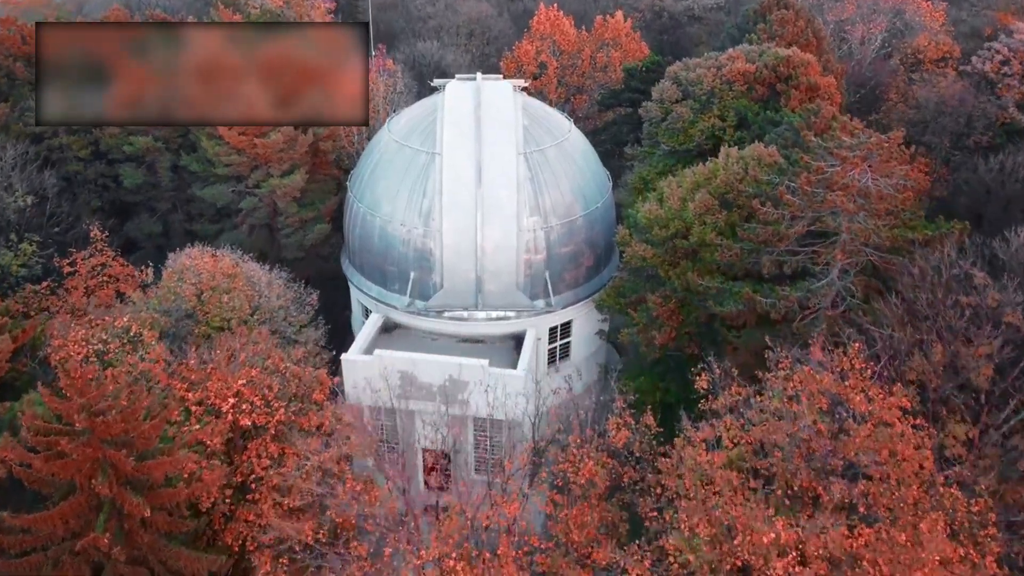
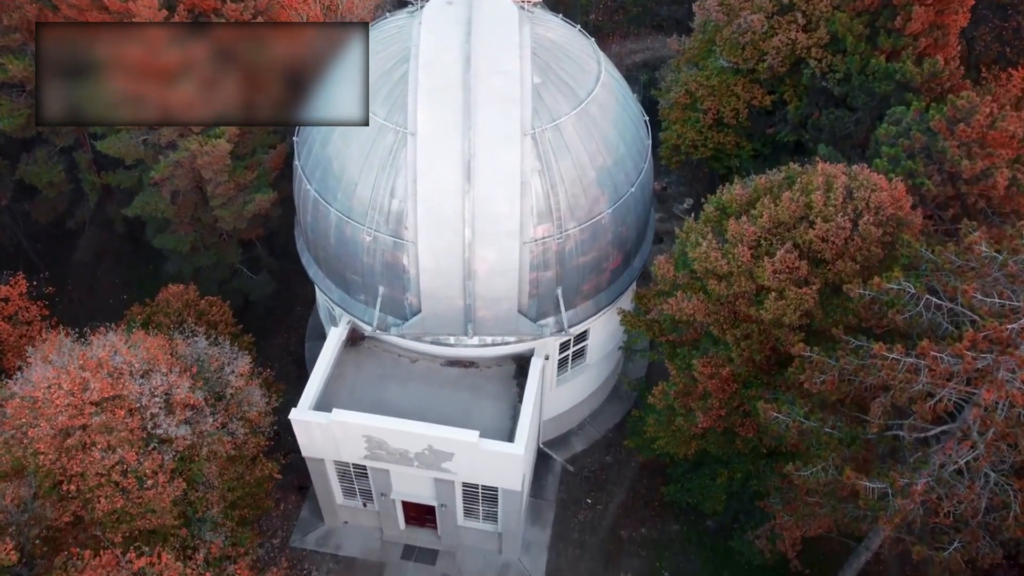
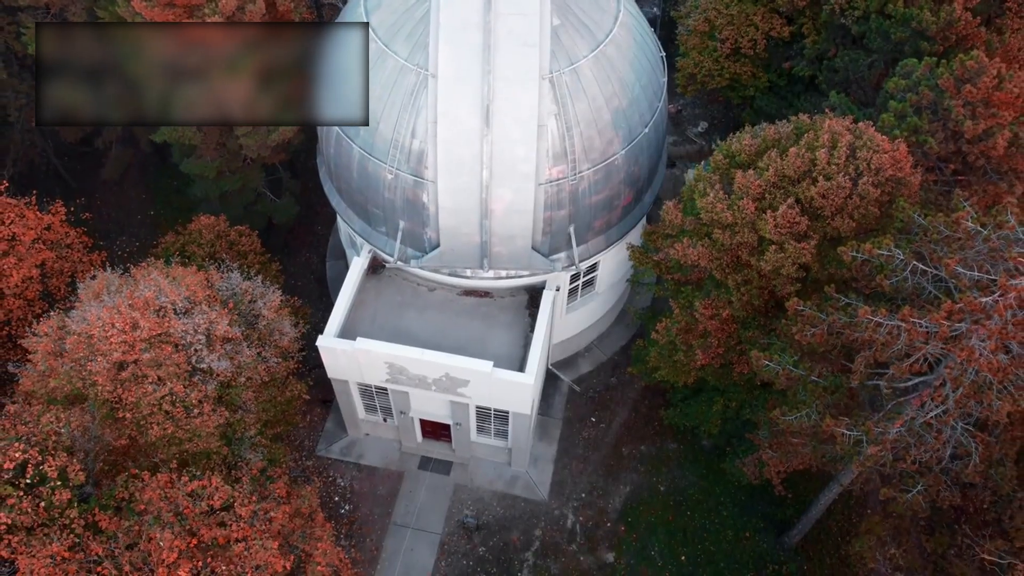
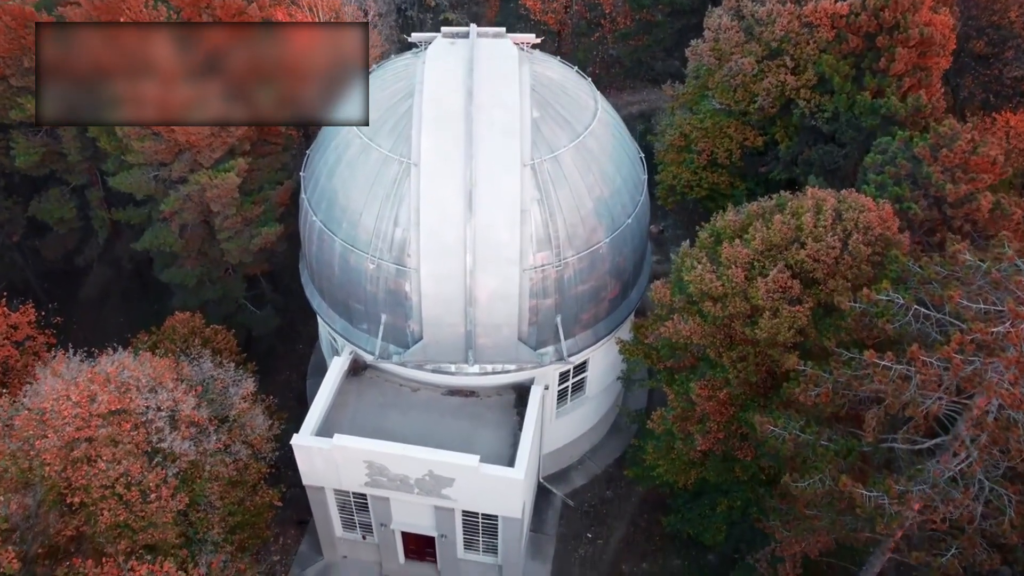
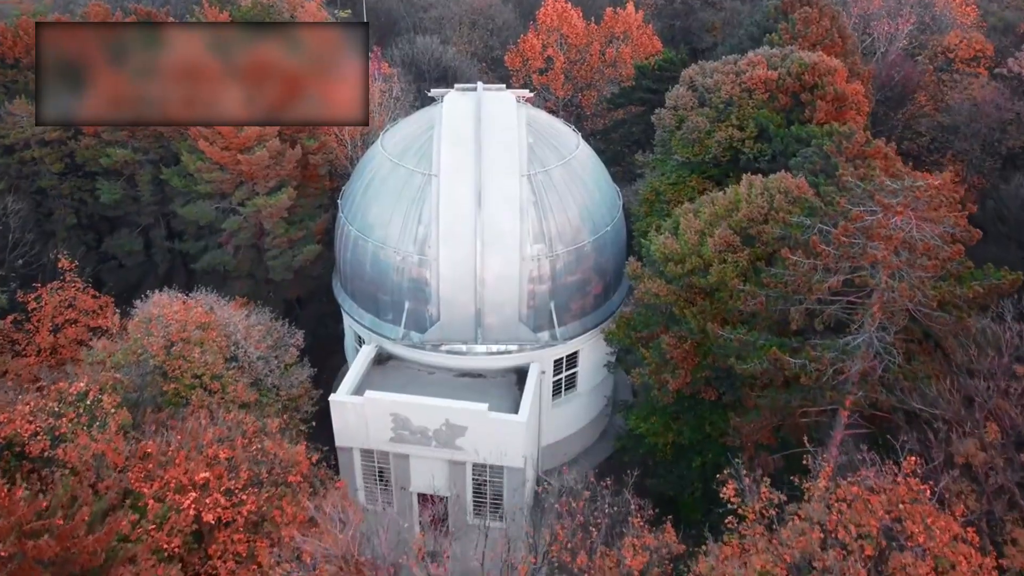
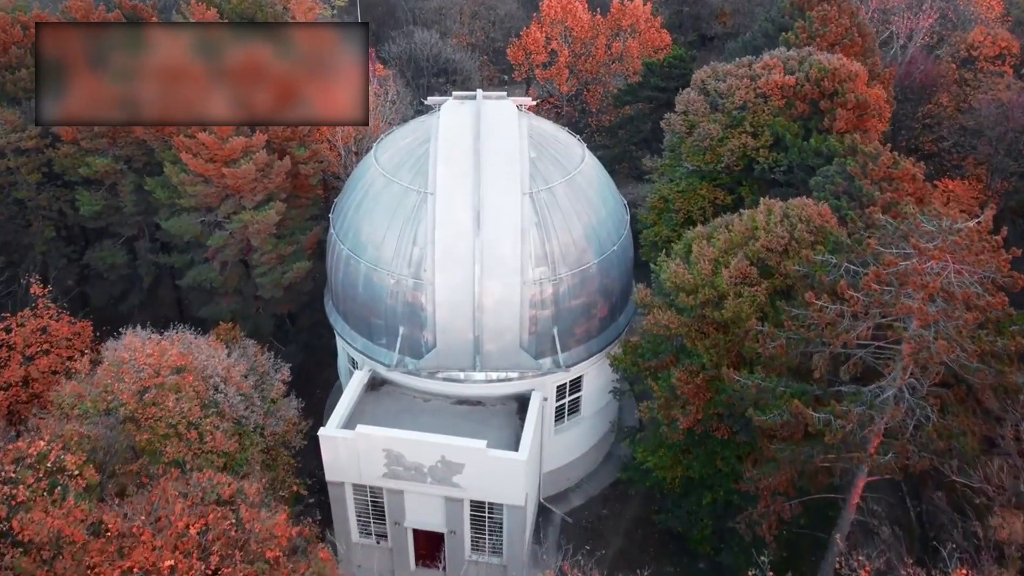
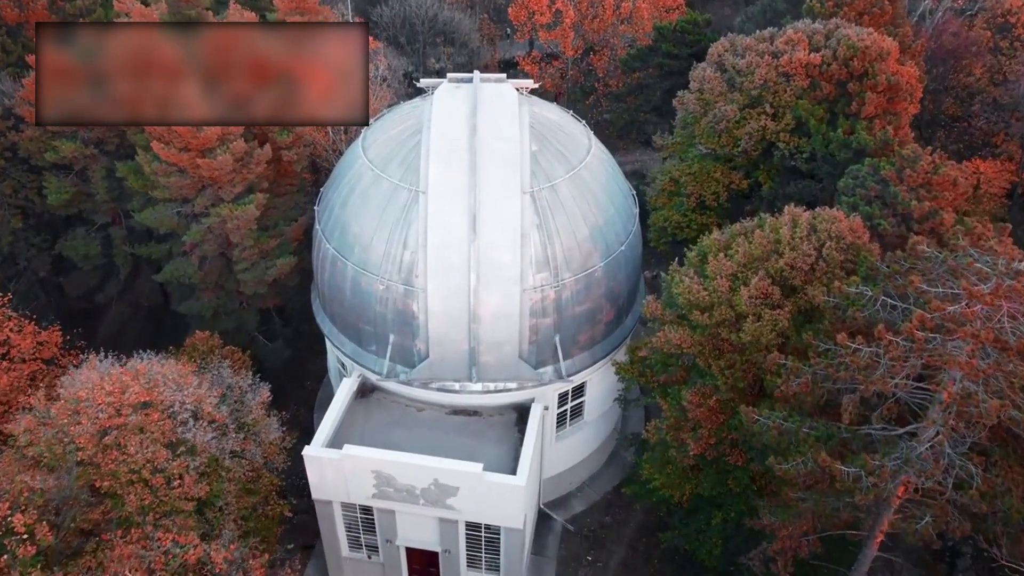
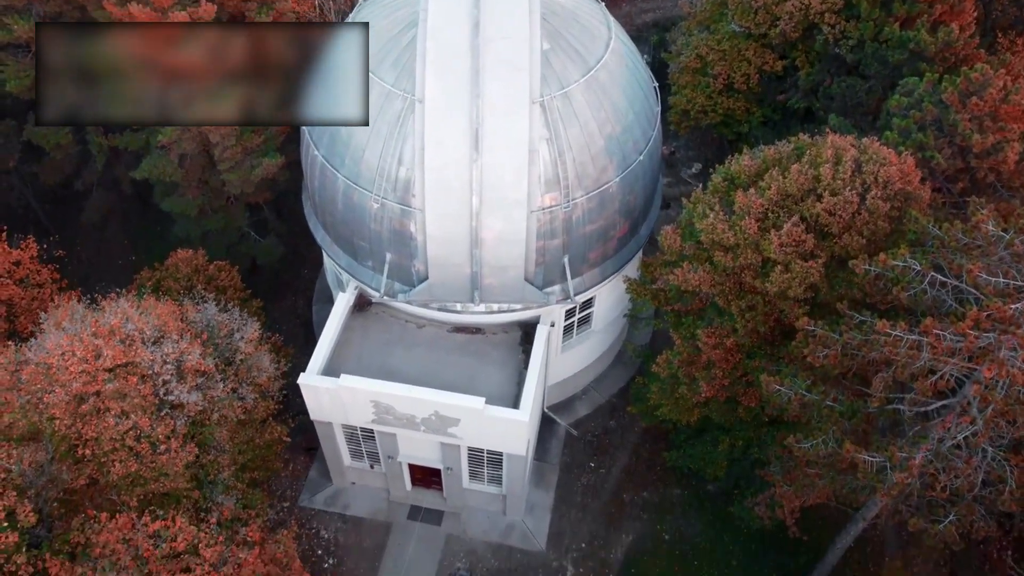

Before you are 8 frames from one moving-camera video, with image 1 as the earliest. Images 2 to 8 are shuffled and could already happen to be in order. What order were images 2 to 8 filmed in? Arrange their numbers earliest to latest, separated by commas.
5, 6, 7, 4, 2, 8, 3
